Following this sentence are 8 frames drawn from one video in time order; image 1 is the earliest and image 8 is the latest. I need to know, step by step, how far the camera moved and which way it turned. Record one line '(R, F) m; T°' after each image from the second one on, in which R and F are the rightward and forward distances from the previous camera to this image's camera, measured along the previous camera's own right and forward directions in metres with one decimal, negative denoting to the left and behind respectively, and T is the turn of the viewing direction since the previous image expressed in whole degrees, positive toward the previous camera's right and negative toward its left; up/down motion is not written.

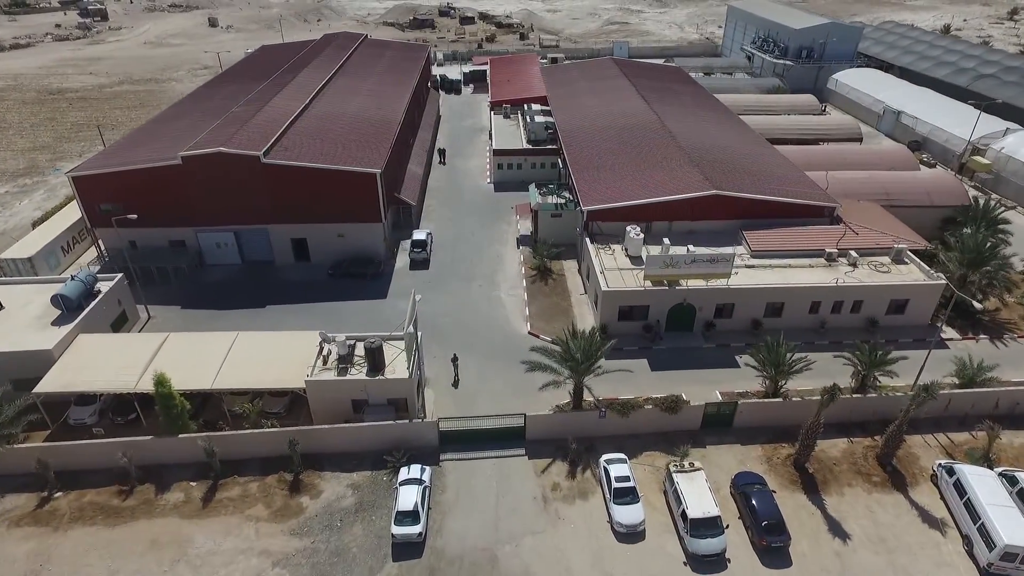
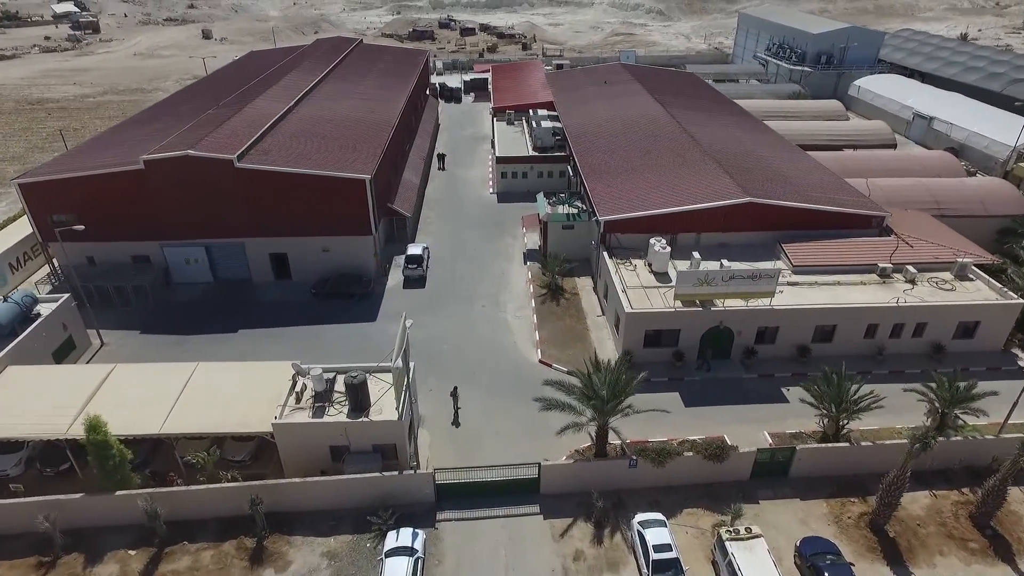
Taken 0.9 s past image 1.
(-0.4, +4.9) m; 0°
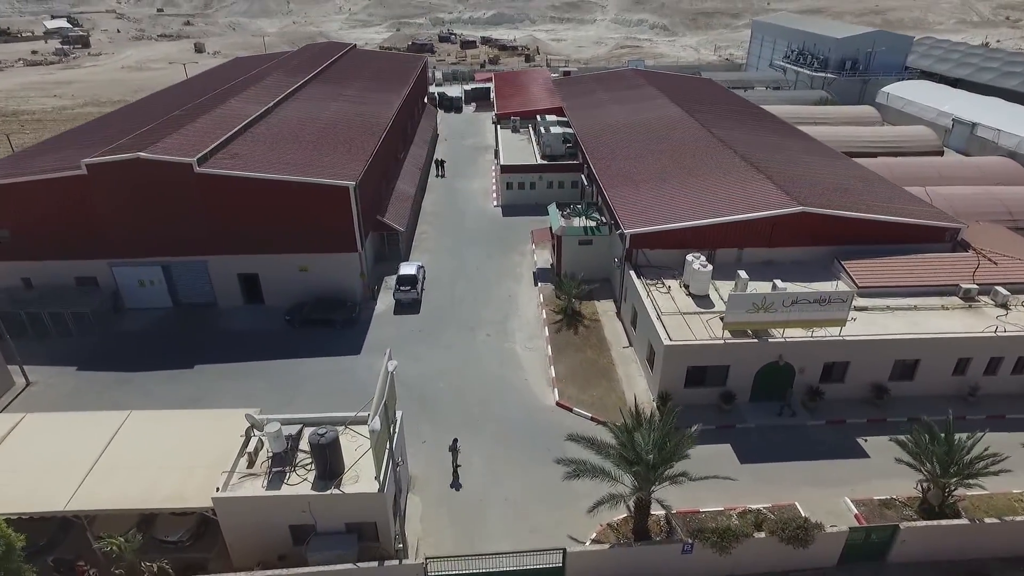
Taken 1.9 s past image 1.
(-0.4, +5.5) m; 0°
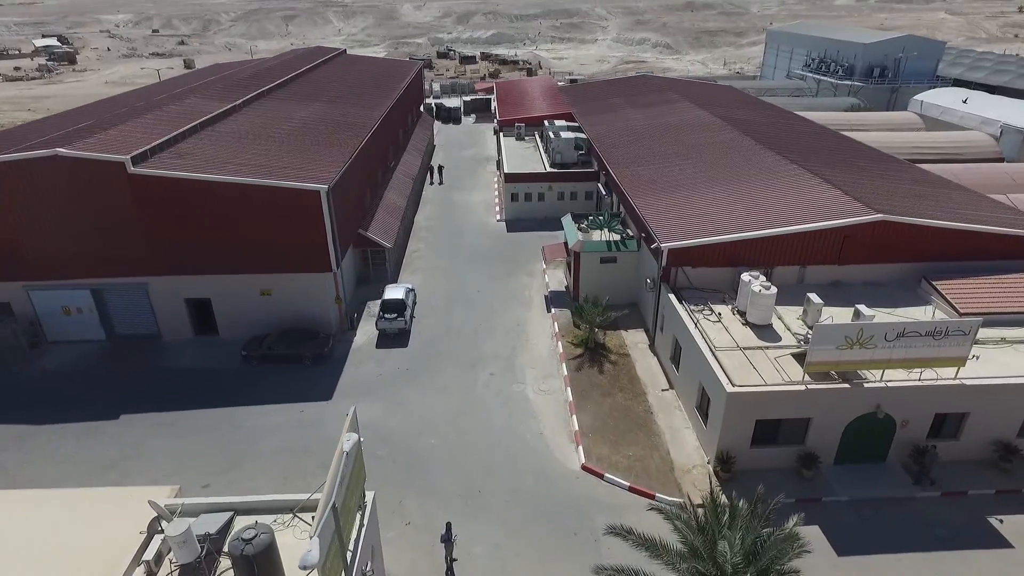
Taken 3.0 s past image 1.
(-0.4, +5.9) m; 0°
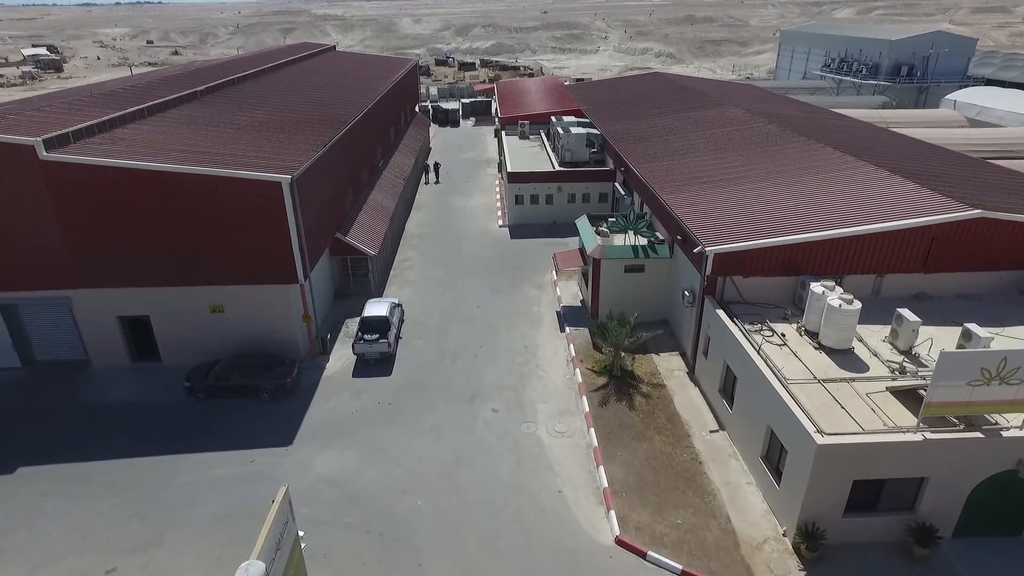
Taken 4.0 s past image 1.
(-0.3, +4.9) m; 0°
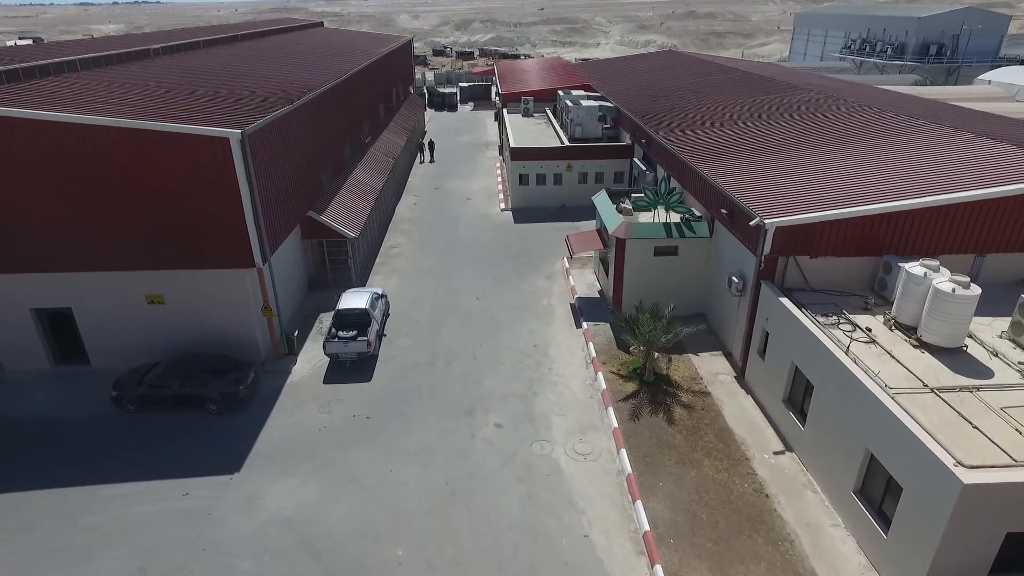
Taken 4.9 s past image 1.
(-0.2, +4.1) m; 0°
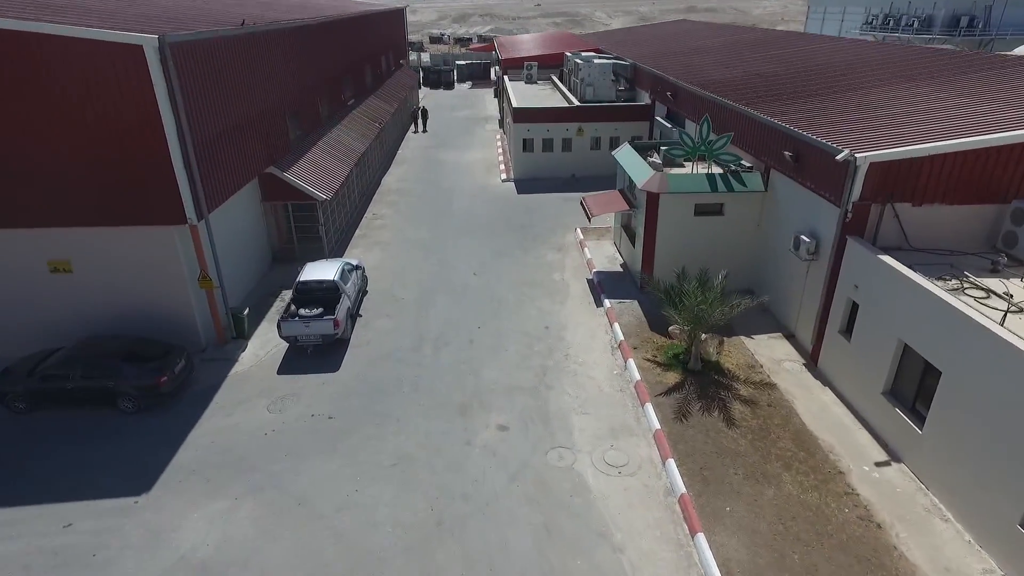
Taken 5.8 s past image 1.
(-0.2, +3.9) m; 0°
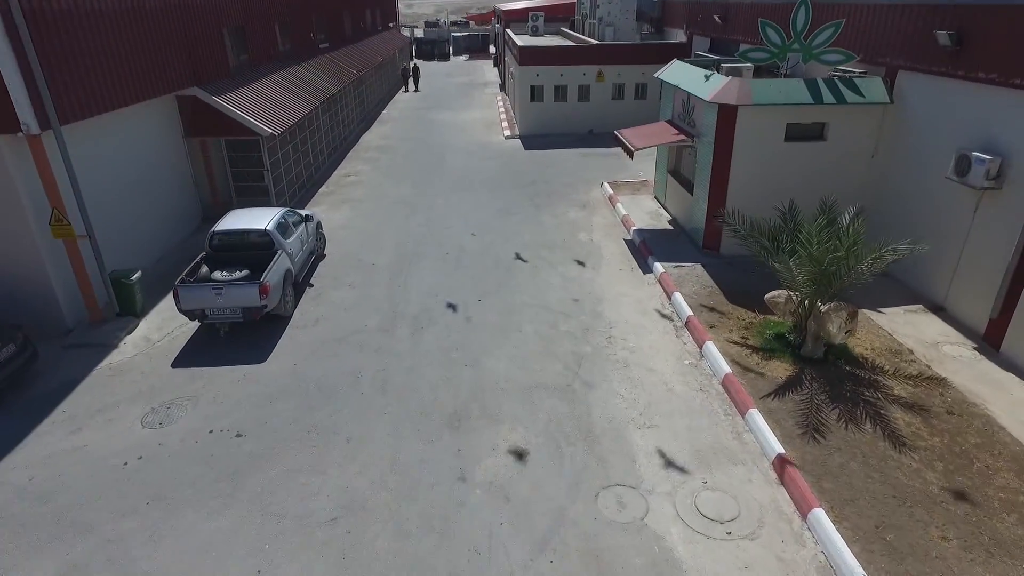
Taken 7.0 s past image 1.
(-0.3, +4.8) m; 0°
